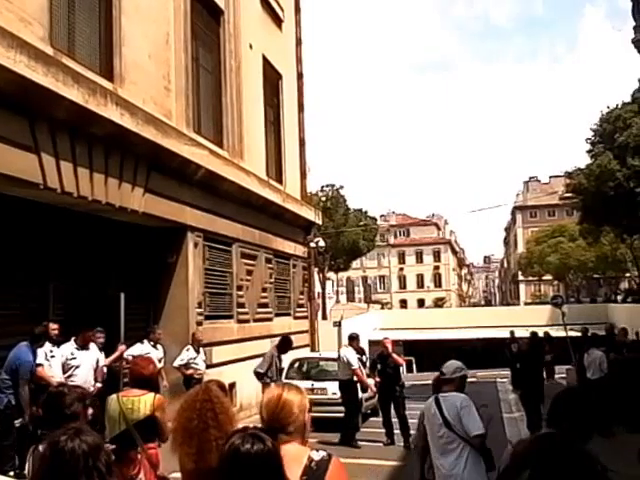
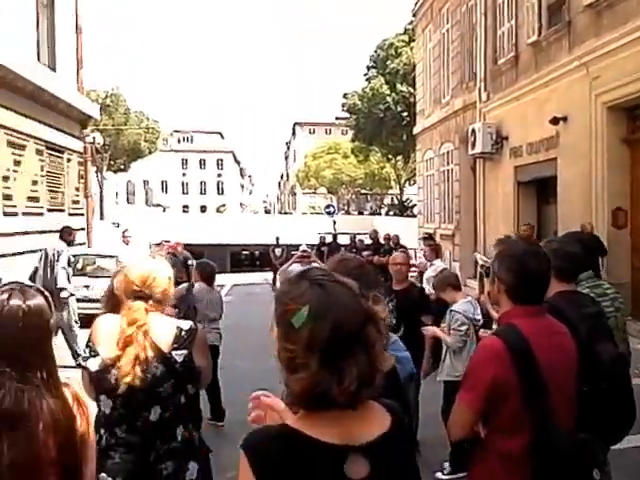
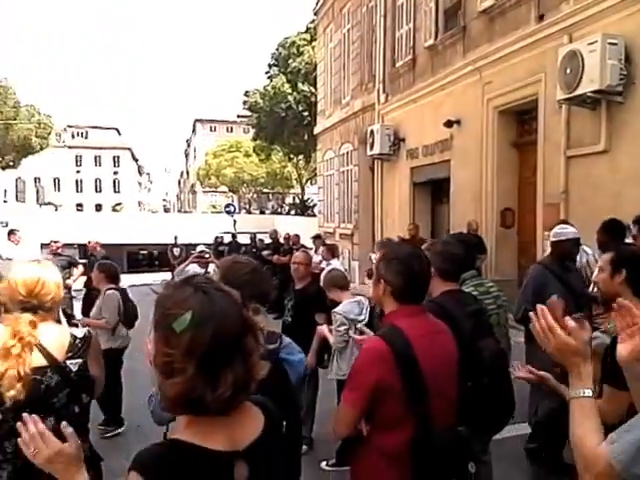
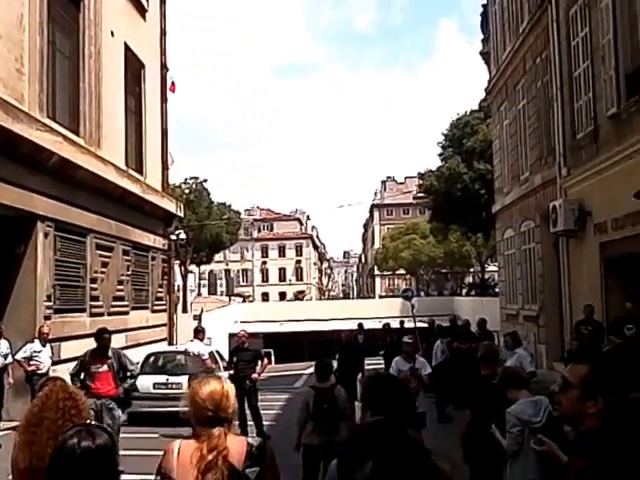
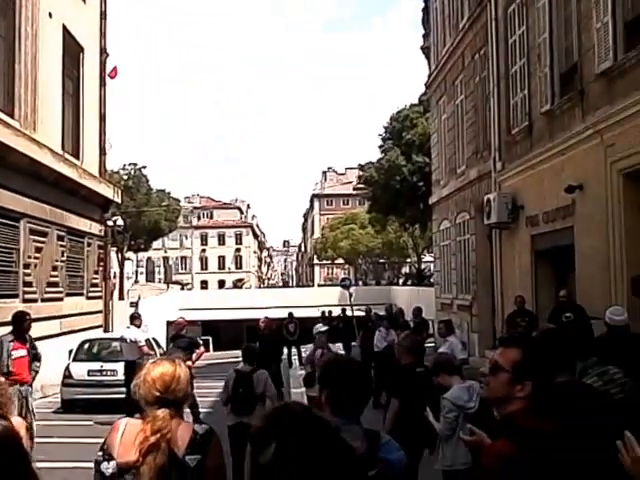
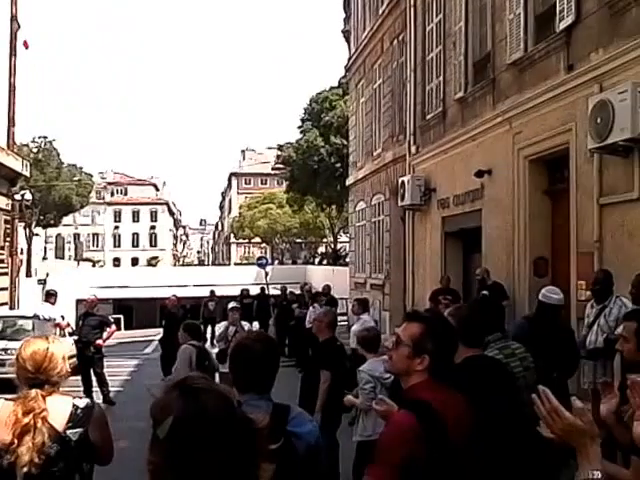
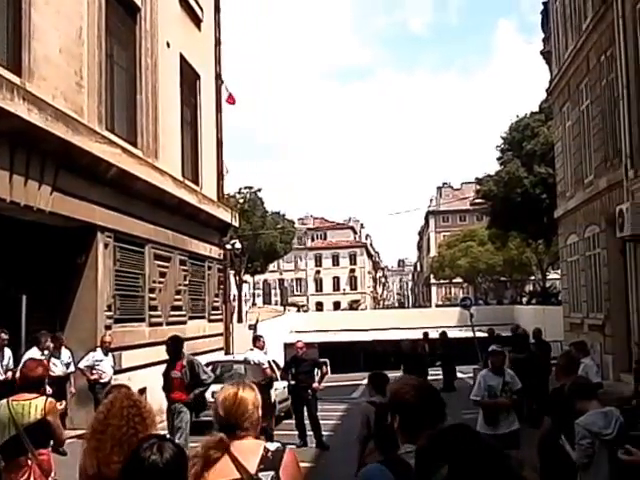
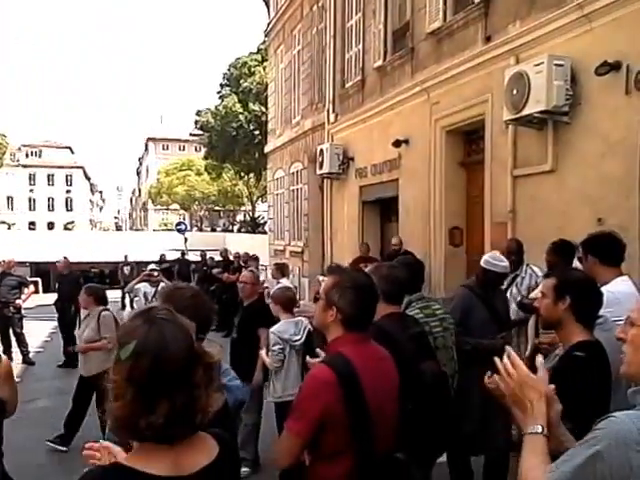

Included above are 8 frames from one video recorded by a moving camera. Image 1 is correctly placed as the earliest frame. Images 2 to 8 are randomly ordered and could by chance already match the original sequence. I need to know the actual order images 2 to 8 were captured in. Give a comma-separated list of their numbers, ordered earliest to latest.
7, 4, 5, 6, 8, 3, 2
